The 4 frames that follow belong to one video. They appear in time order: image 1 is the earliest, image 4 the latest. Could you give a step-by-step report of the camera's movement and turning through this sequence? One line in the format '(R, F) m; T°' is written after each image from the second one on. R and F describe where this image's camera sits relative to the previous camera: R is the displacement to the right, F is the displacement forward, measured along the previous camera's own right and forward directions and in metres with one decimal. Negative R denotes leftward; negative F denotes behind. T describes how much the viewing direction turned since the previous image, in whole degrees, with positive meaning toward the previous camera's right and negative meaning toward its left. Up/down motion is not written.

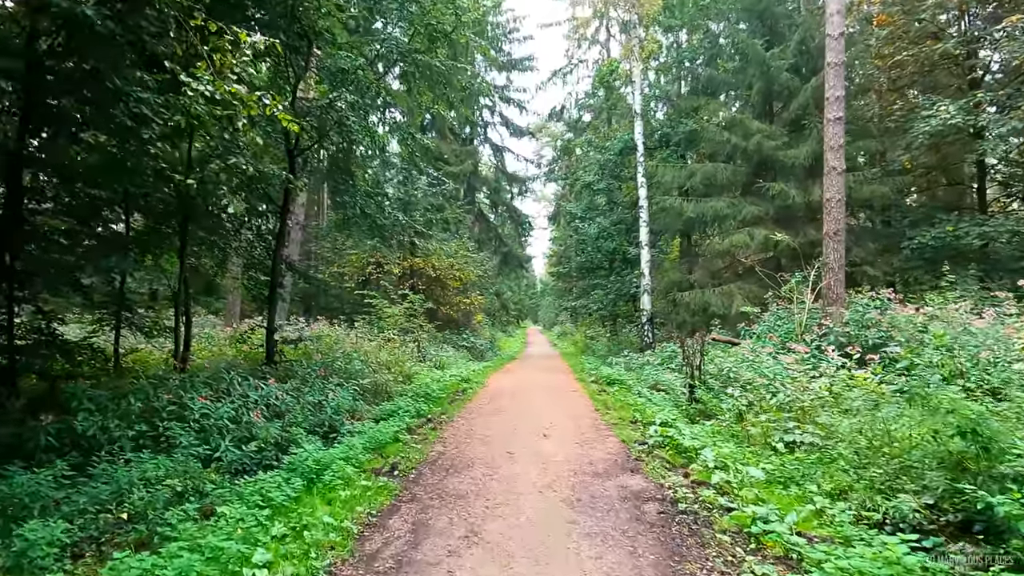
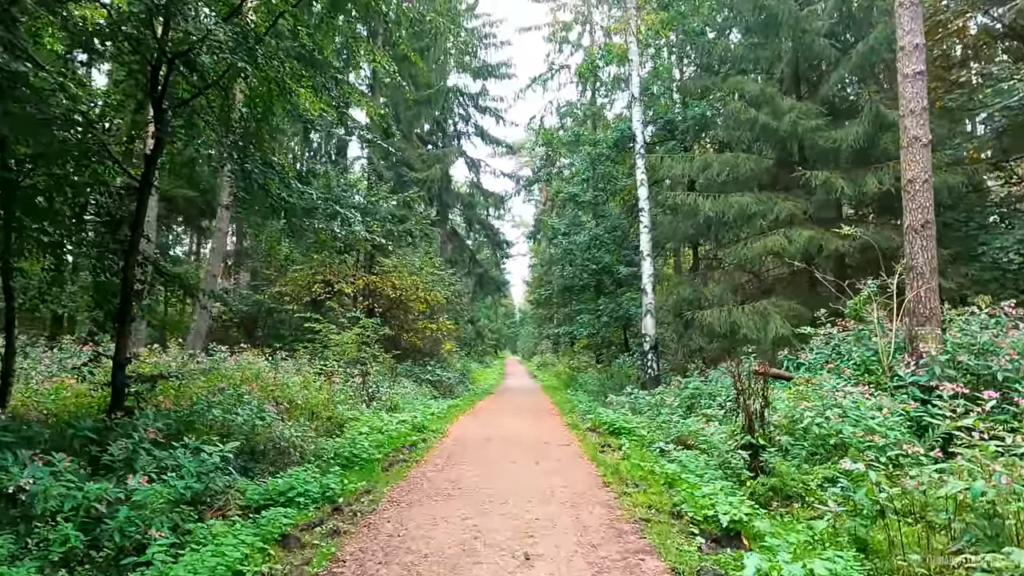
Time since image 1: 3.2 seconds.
(+0.1, +2.9) m; +2°
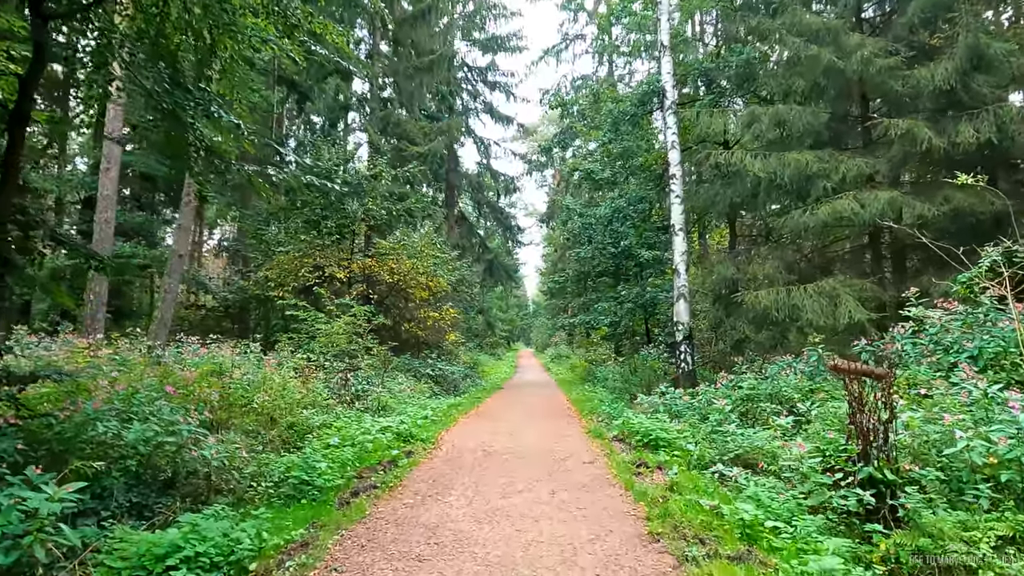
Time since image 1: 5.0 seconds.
(+0.1, +1.8) m; -1°
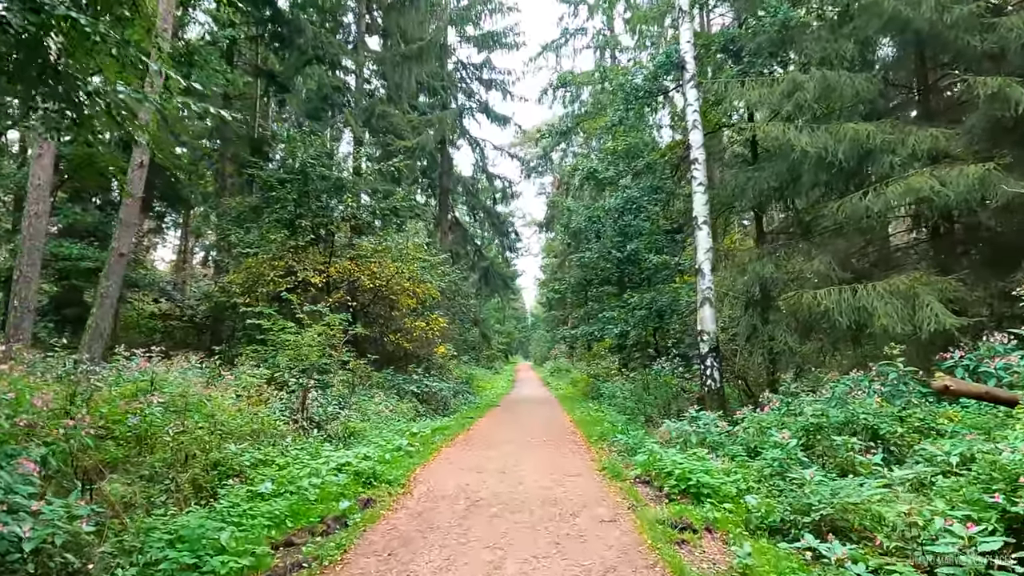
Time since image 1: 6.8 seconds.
(0.0, +1.6) m; 0°
